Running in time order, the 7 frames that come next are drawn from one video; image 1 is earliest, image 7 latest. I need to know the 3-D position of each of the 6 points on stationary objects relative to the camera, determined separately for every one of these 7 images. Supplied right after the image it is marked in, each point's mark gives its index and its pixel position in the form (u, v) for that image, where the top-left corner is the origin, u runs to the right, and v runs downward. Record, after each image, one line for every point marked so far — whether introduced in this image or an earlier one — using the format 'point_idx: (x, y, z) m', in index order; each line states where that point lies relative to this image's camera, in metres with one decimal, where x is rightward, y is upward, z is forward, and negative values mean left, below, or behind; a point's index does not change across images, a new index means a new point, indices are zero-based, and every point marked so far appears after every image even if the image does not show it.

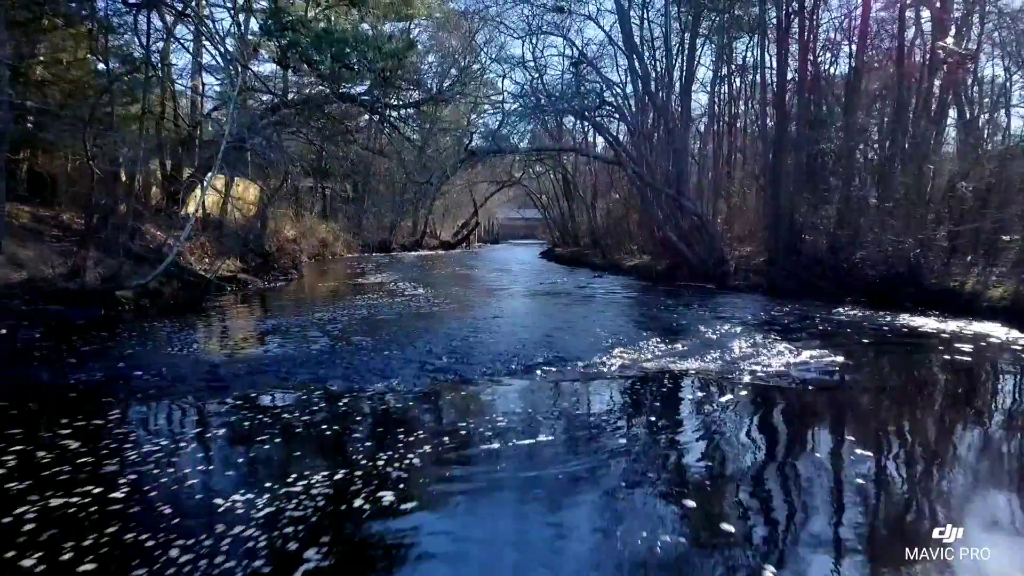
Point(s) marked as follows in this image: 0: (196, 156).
0: (-8.7, +3.6, +18.9) m
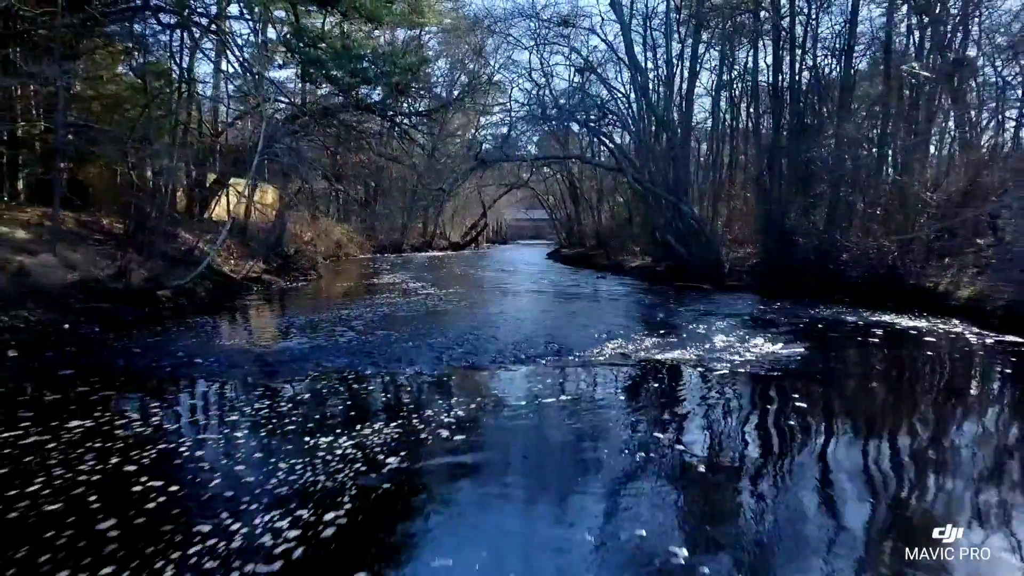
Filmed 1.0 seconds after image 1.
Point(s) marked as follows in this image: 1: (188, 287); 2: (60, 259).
0: (-8.5, +3.6, +20.1) m
1: (-7.0, 0.0, +14.9) m
2: (-8.5, +0.5, +13.0) m
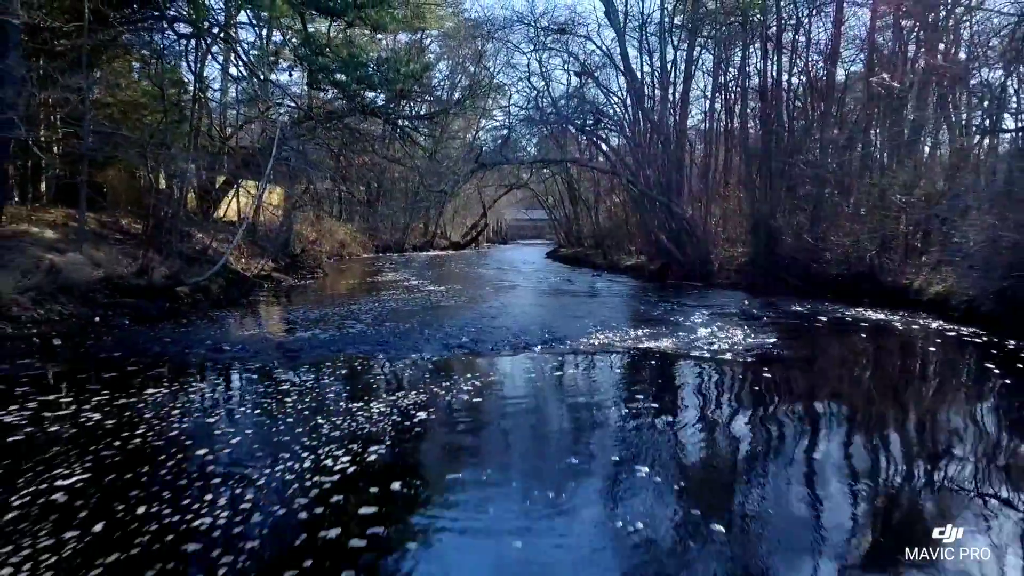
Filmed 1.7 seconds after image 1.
0: (-8.6, +3.7, +21.0) m
1: (-7.0, +0.1, +15.7) m
2: (-8.6, +0.6, +13.9) m
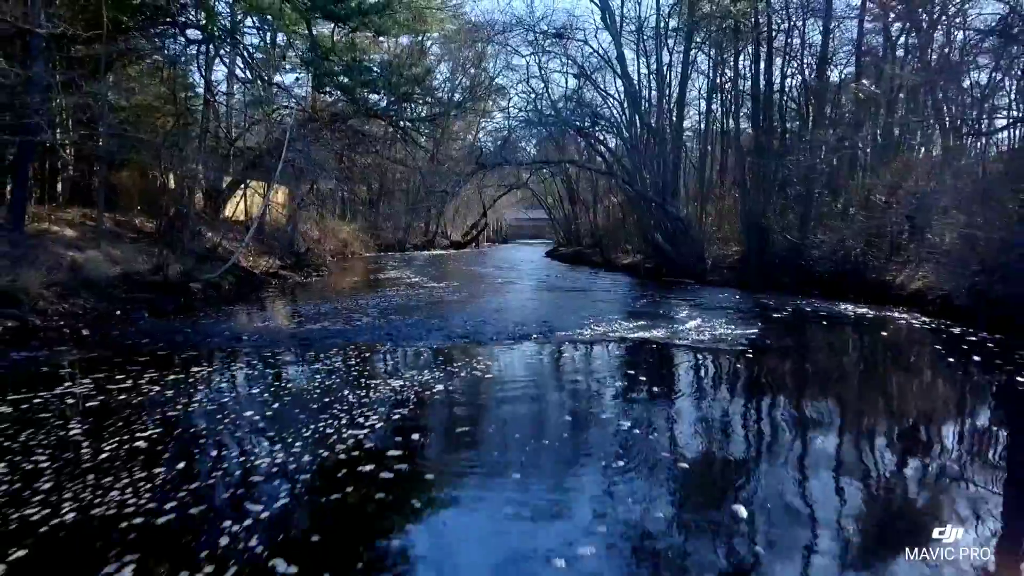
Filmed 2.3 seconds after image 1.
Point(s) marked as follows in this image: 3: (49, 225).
0: (-8.6, +3.8, +21.6) m
1: (-7.0, +0.2, +16.4) m
2: (-8.6, +0.7, +14.5) m
3: (-10.2, +1.4, +15.3) m
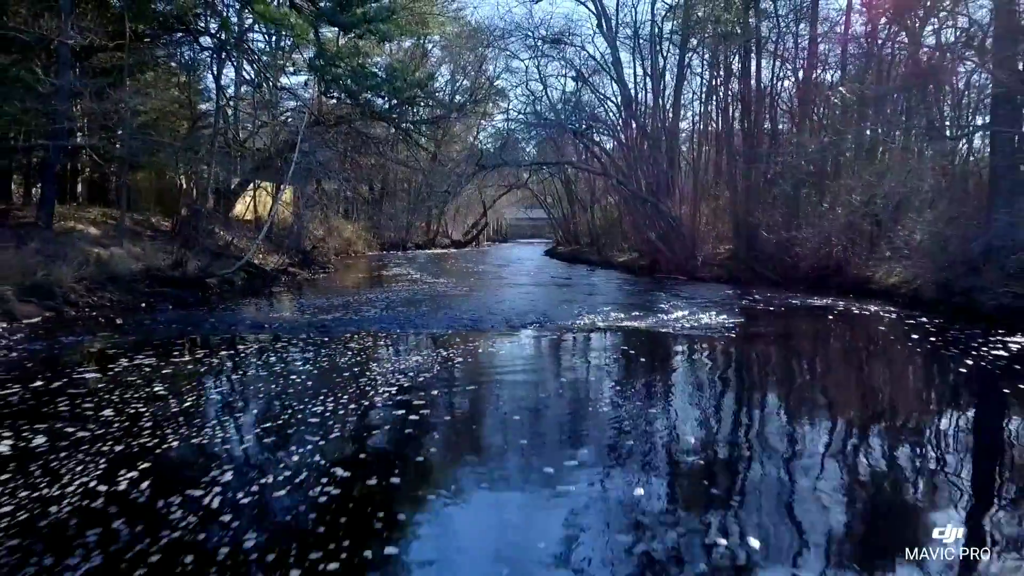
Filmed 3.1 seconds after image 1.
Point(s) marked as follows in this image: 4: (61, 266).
0: (-8.6, +3.9, +22.5) m
1: (-7.0, +0.3, +17.3) m
2: (-8.6, +0.8, +15.4) m
3: (-10.3, +1.5, +16.2) m
4: (-8.6, +0.4, +13.1) m
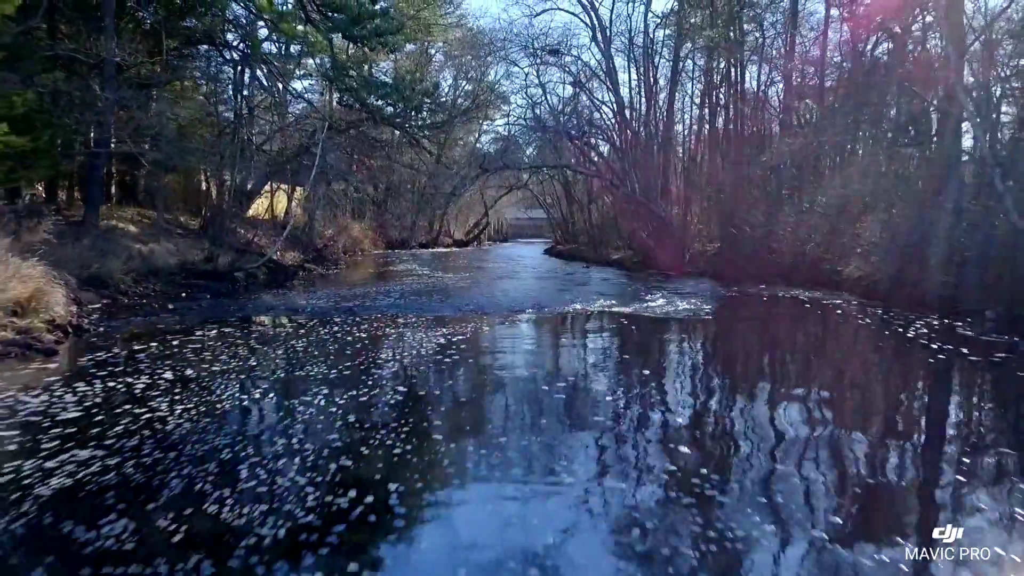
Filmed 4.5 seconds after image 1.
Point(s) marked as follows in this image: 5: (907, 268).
0: (-8.6, +4.1, +24.1) m
1: (-7.0, +0.5, +18.8) m
2: (-8.6, +1.0, +17.0) m
3: (-10.3, +1.7, +17.8) m
4: (-8.5, +0.6, +14.7) m
5: (+8.9, +0.3, +15.7) m
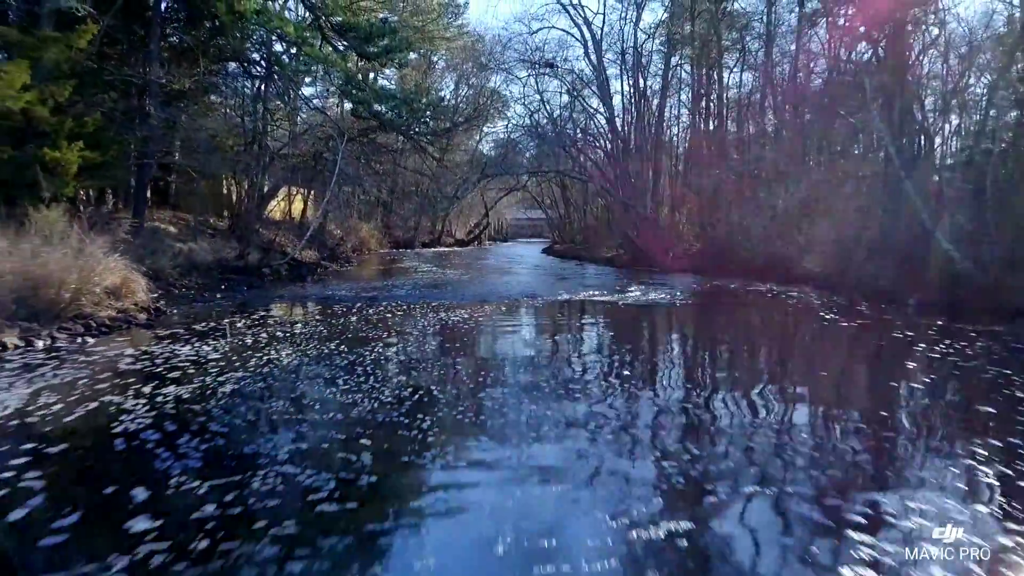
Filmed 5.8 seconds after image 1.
0: (-8.6, +4.3, +26.2) m
1: (-7.1, +0.6, +21.0) m
2: (-8.6, +1.1, +19.2) m
3: (-10.3, +1.8, +19.9) m
4: (-8.6, +0.7, +16.8) m
5: (+8.9, +0.5, +17.8) m
